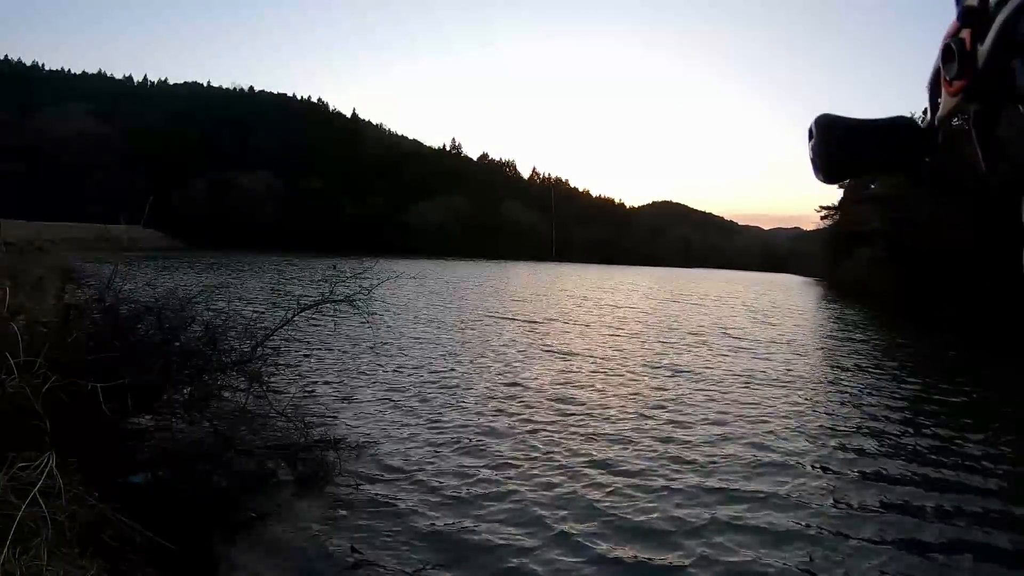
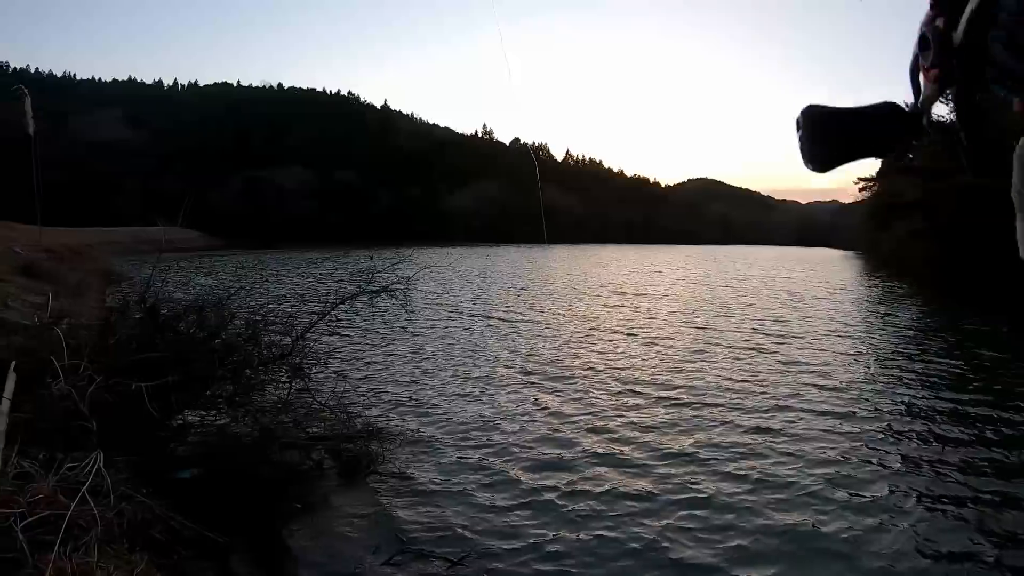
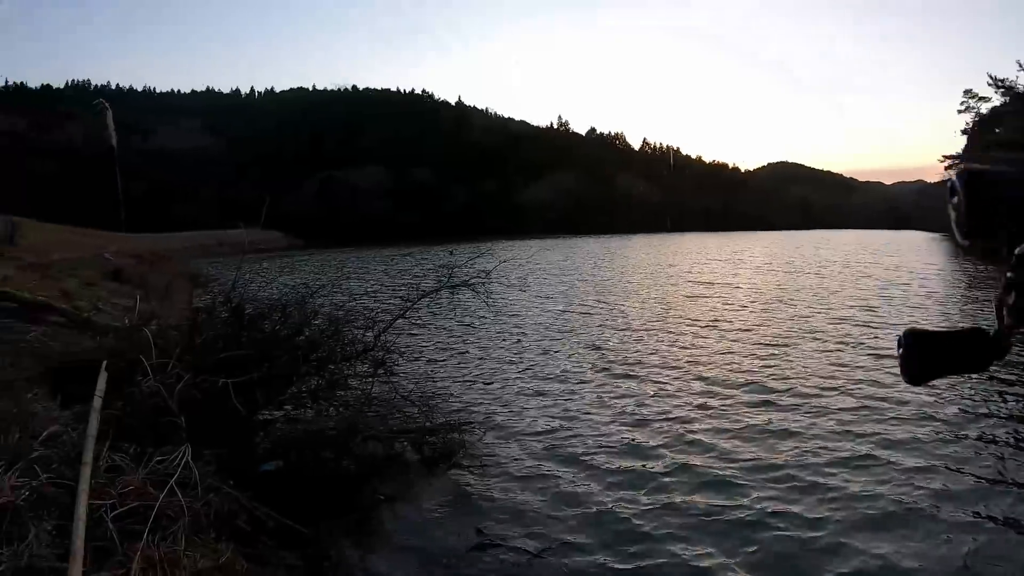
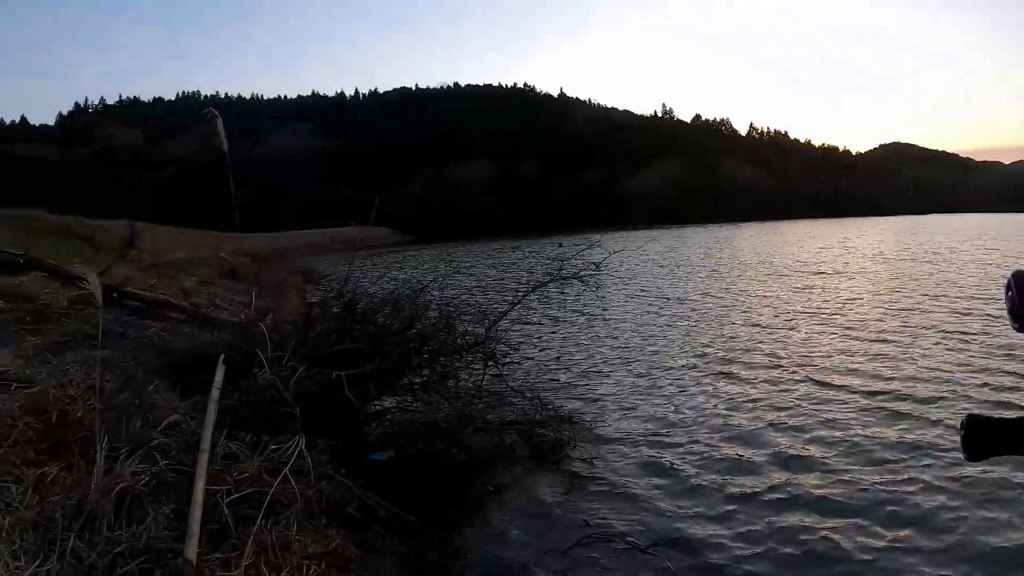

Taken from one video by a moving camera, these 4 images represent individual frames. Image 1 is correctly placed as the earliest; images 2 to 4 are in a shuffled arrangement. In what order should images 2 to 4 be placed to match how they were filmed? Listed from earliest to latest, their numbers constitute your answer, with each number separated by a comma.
2, 3, 4
